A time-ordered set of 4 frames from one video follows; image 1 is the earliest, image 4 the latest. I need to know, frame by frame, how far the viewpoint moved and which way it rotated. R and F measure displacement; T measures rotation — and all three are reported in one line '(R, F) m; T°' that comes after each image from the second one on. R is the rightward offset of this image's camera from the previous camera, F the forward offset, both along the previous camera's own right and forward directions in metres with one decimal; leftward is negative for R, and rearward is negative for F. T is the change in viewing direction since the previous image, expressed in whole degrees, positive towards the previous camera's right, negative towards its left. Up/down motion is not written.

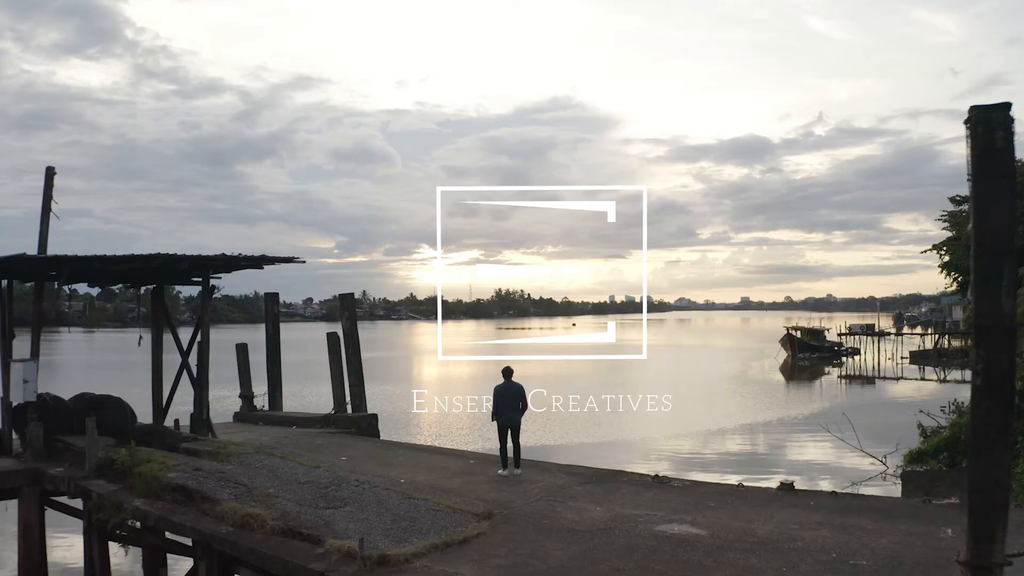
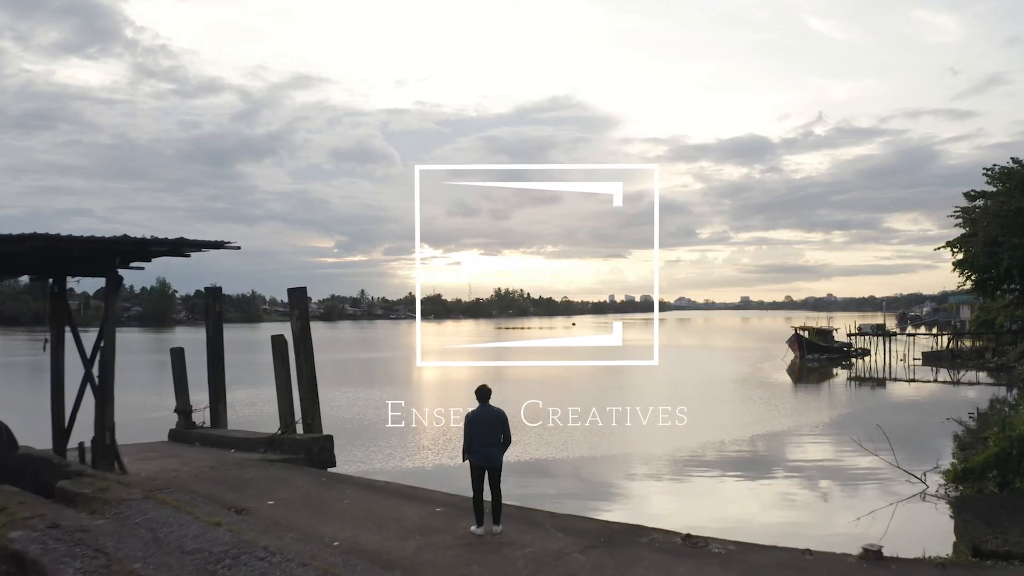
(+0.1, +1.0) m; 0°
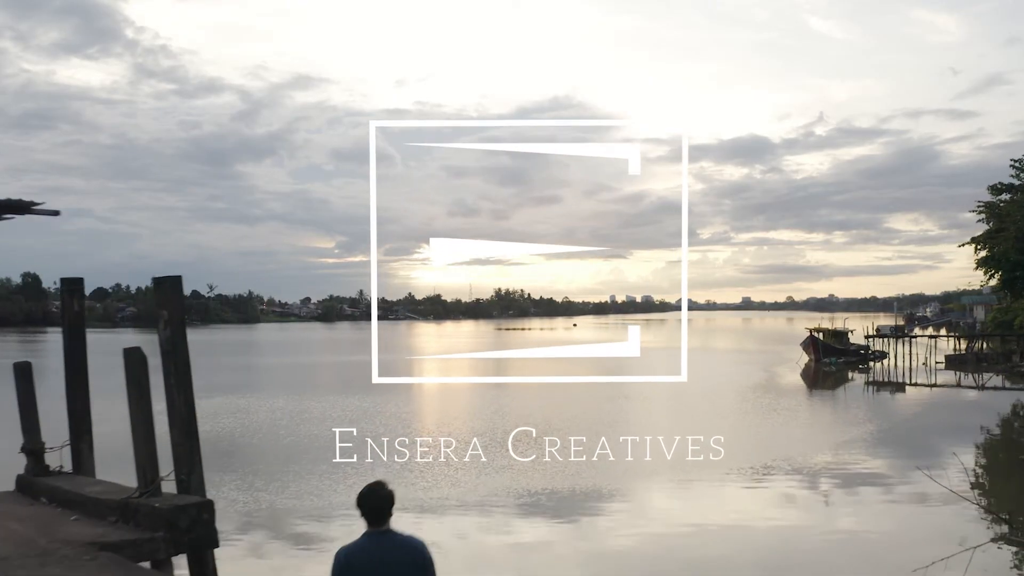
(-0.1, +0.6) m; 0°
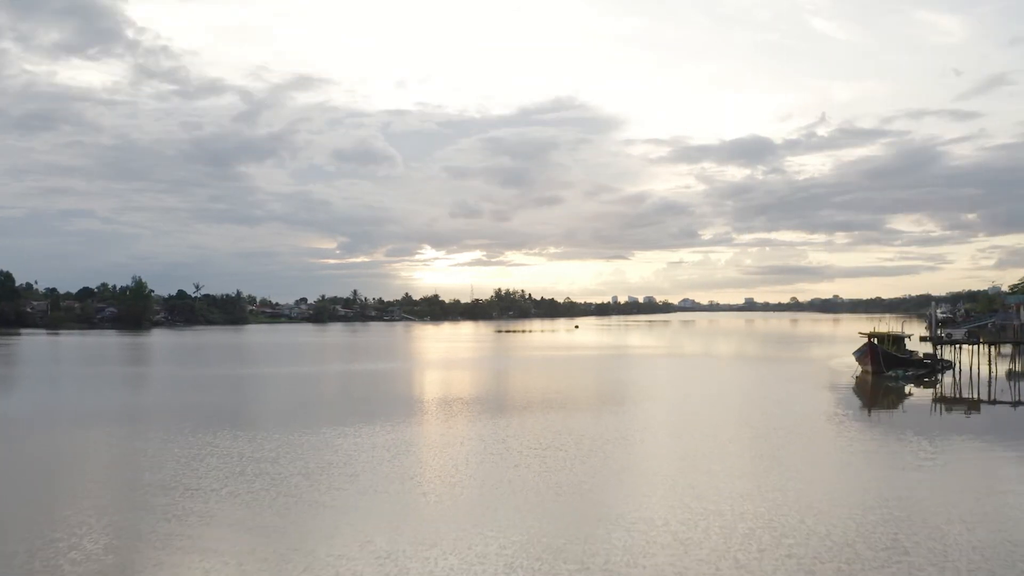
(+0.1, +1.5) m; 0°
